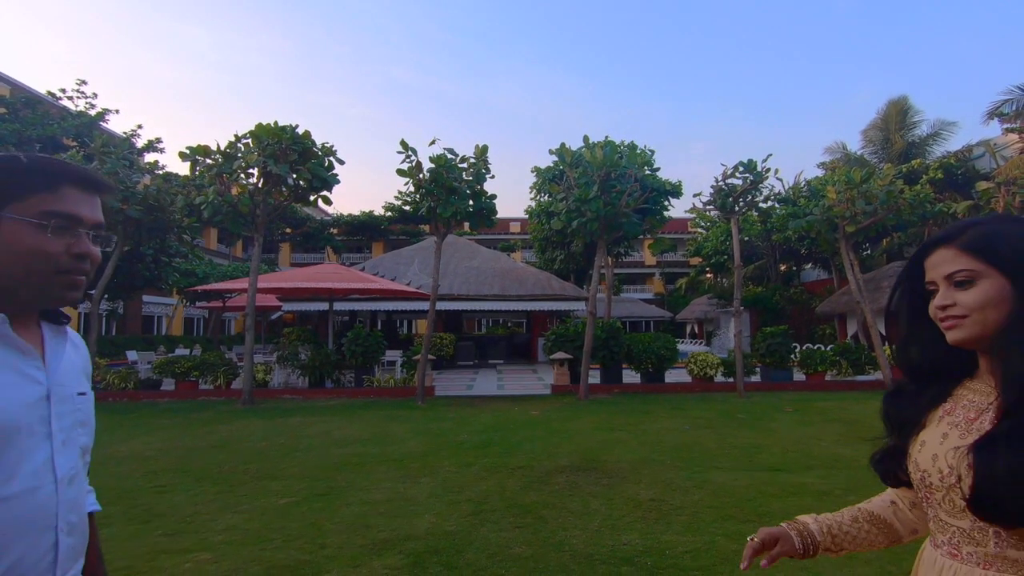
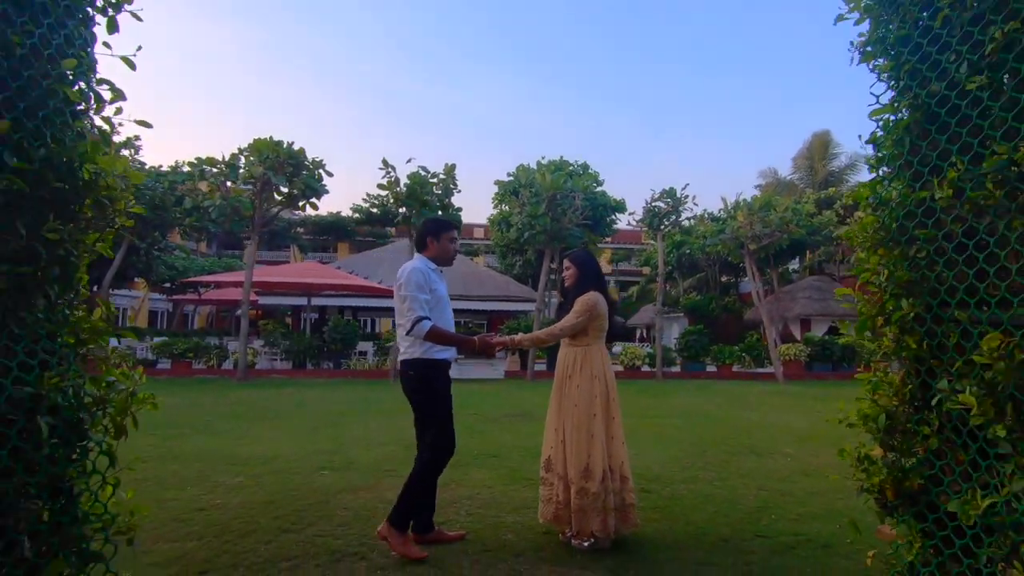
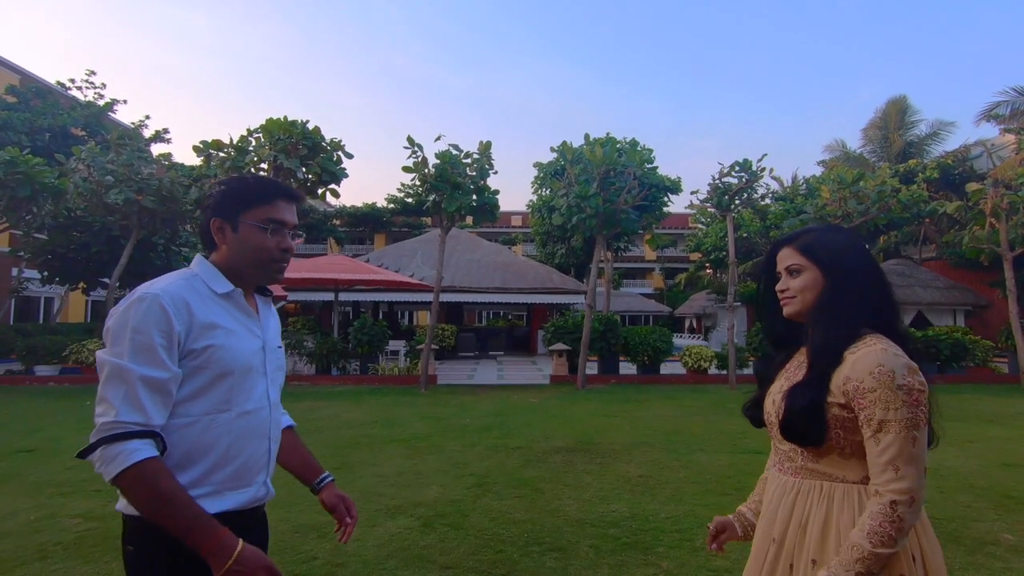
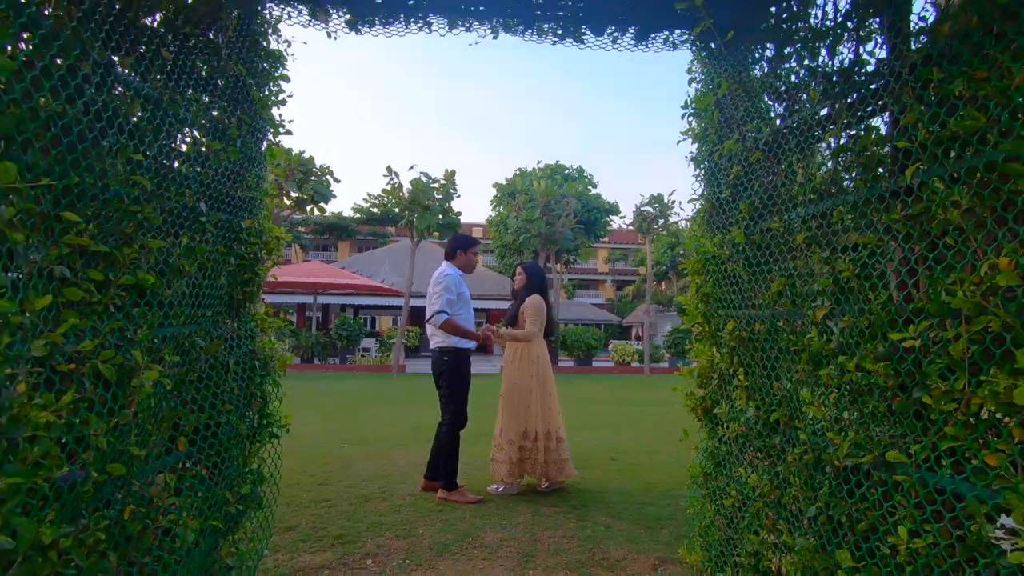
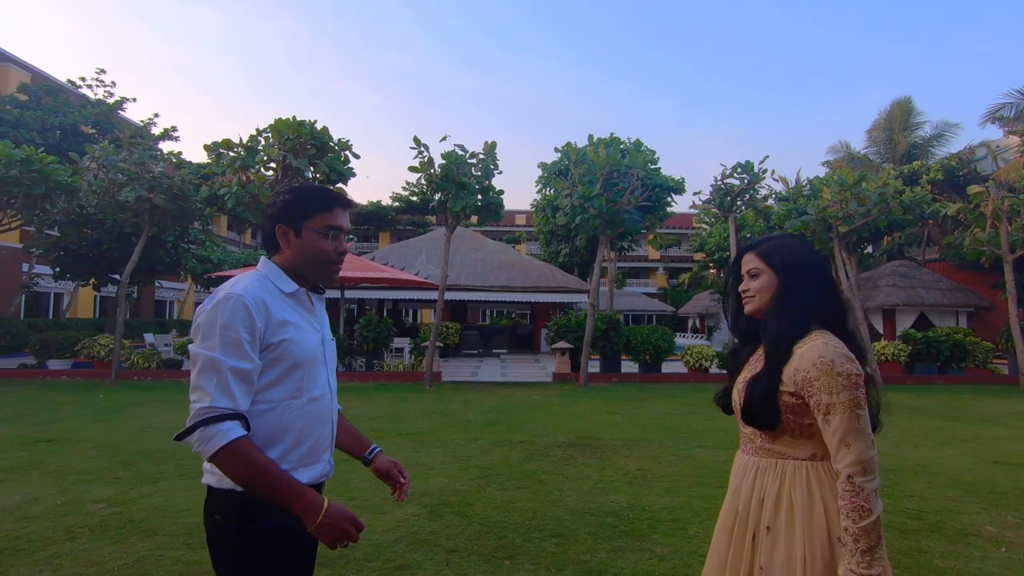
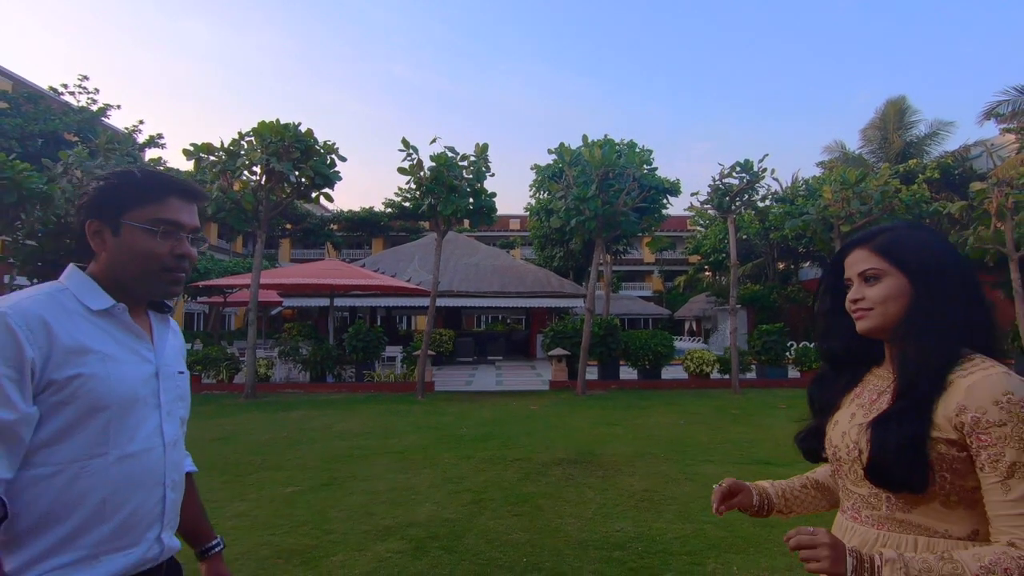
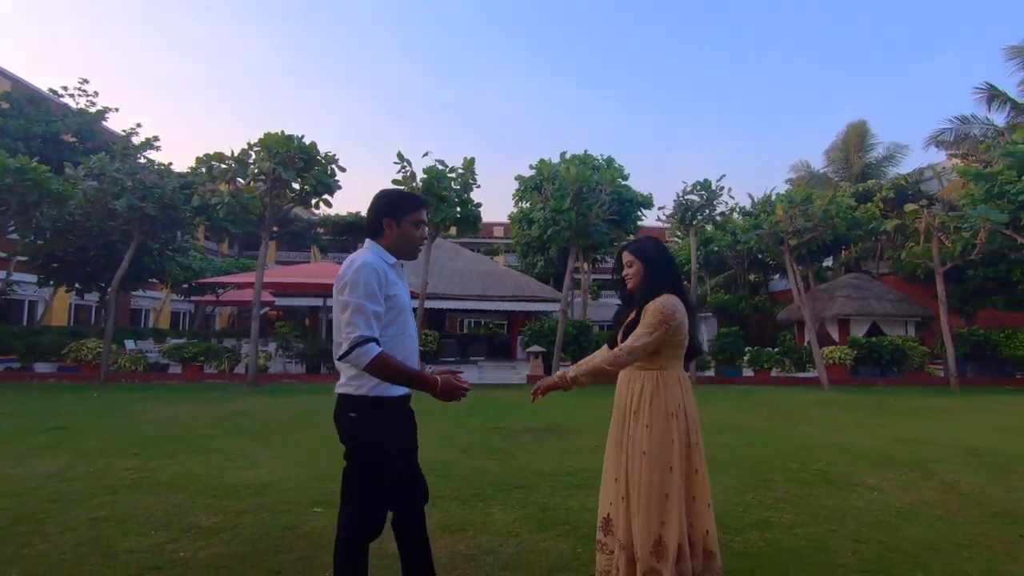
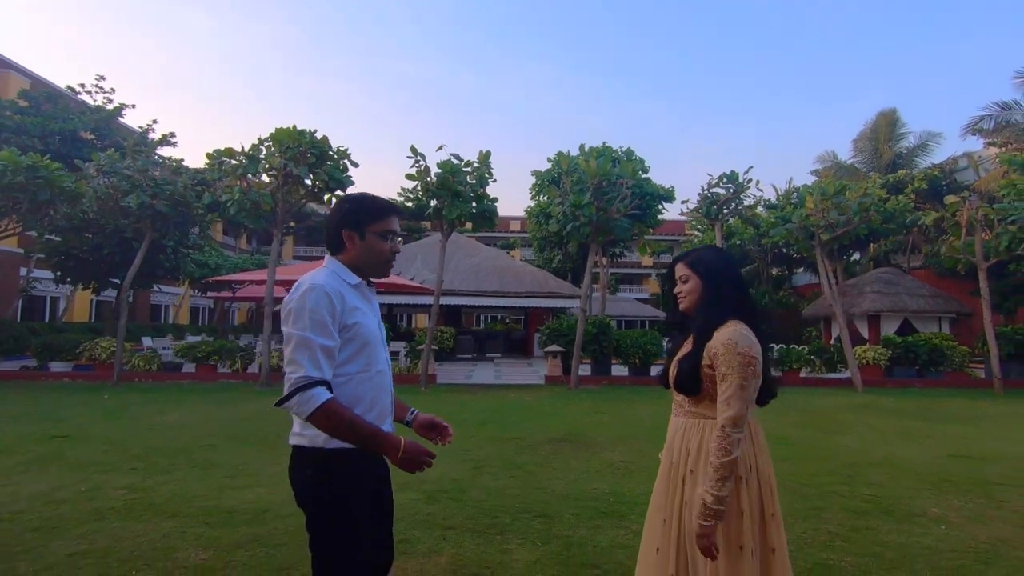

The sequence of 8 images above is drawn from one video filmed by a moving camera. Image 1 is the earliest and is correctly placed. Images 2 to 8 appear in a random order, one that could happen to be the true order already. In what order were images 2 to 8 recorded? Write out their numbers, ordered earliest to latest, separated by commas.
6, 3, 5, 8, 7, 2, 4
